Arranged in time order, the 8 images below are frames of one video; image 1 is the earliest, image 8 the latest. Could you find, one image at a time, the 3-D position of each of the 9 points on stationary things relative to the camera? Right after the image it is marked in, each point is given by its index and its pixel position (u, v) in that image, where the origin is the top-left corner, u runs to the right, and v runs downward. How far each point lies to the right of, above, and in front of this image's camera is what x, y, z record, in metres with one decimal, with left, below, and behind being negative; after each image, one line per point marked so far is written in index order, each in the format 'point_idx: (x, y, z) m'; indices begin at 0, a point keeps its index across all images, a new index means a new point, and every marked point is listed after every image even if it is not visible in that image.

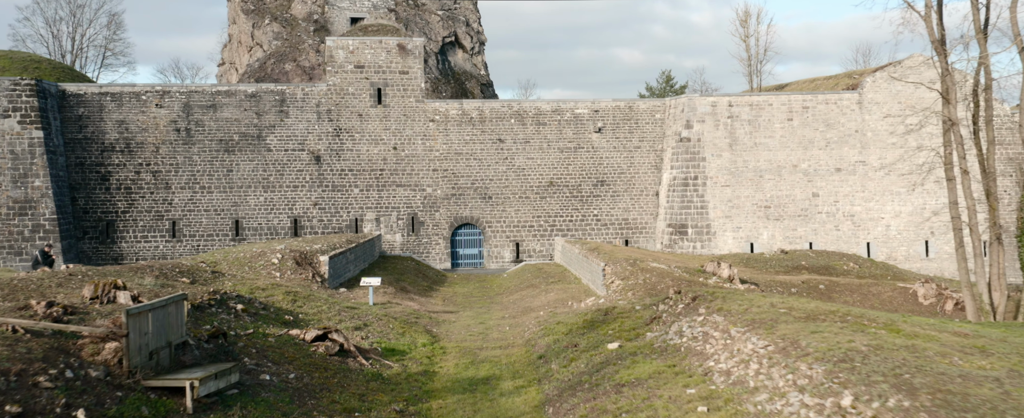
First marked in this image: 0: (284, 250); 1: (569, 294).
0: (-5.1, -0.9, +15.9) m
1: (+1.3, -1.9, +15.8) m
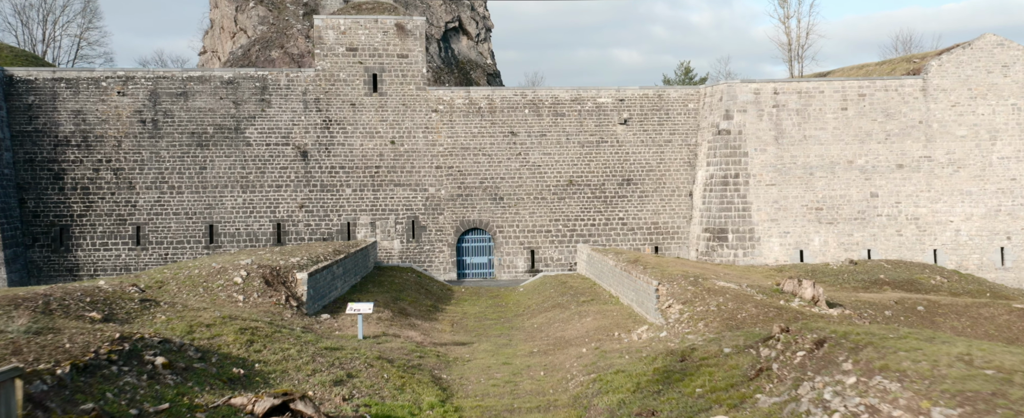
0: (-4.6, -1.0, +12.6) m
1: (+1.8, -2.0, +12.5) m
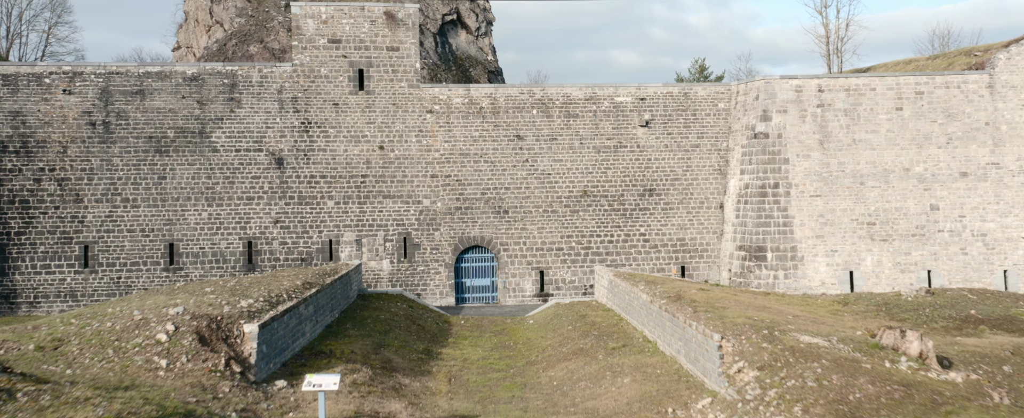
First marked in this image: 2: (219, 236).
0: (-4.4, -1.4, +9.6) m
1: (+2.0, -2.4, +9.5) m
2: (-8.0, -0.7, +19.5) m
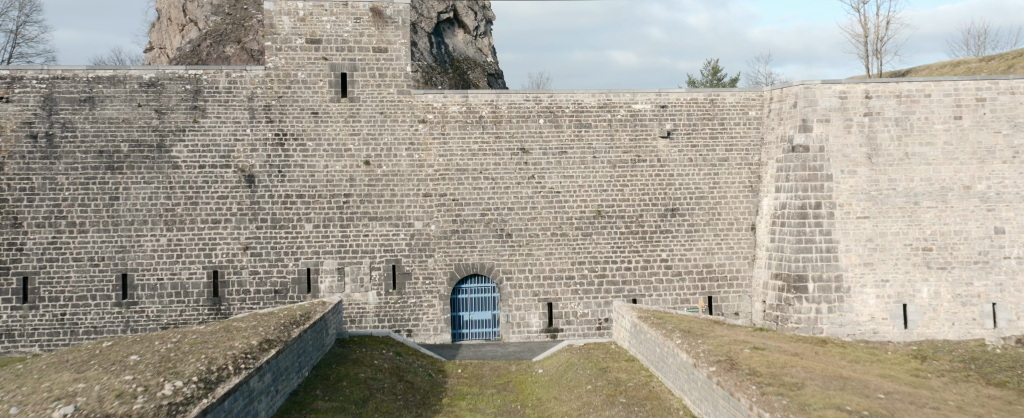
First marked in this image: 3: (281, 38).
0: (-4.3, -2.0, +7.1) m
1: (+2.1, -2.9, +7.1) m
2: (-7.9, -1.3, +16.9) m
3: (-5.8, +4.3, +17.7) m
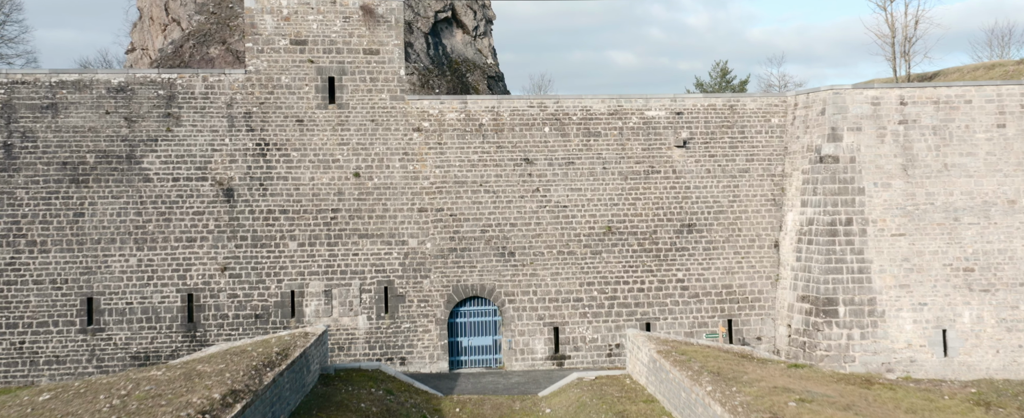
0: (-4.2, -2.3, +5.7) m
1: (+2.2, -3.3, +5.6) m
2: (-7.8, -1.7, +15.5) m
3: (-5.7, +3.9, +16.3) m
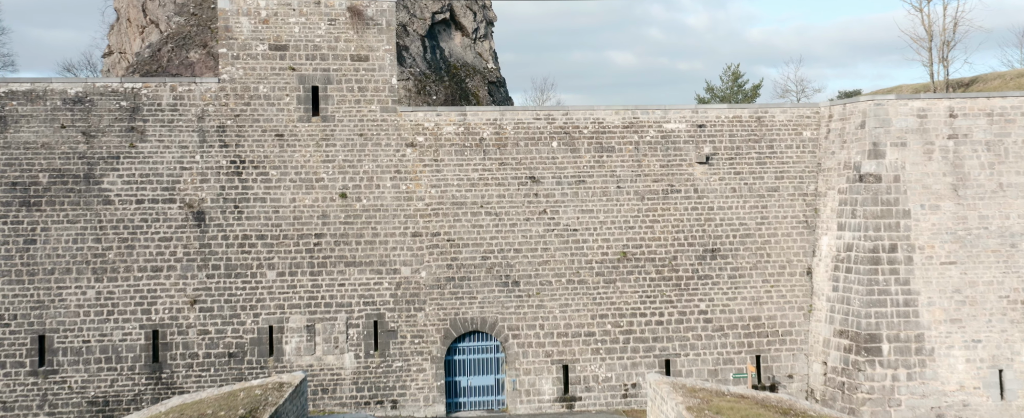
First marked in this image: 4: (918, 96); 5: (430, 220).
0: (-4.1, -2.8, +4.0) m
1: (+2.3, -3.8, +3.9) m
2: (-7.7, -2.2, +13.8) m
3: (-5.6, +3.4, +14.6) m
4: (+8.3, +2.3, +14.6) m
5: (-1.7, -0.2, +14.7) m
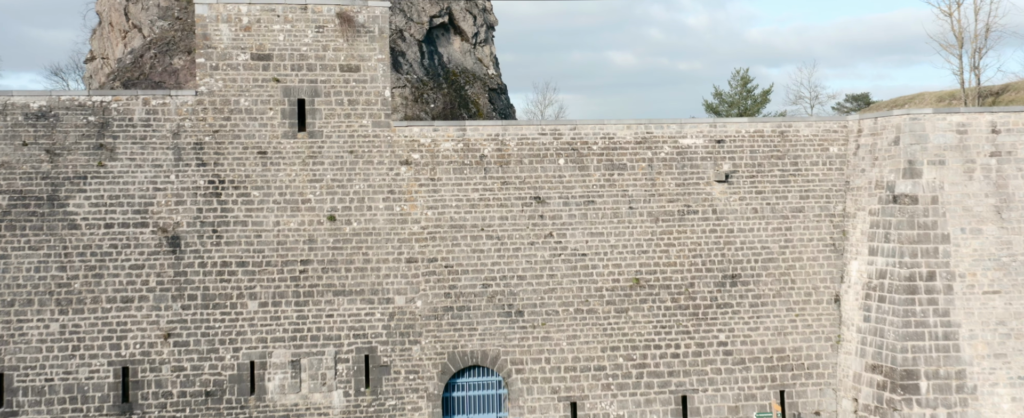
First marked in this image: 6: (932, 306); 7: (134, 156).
0: (-4.0, -3.3, +2.8) m
1: (+2.4, -4.3, +2.7) m
2: (-7.7, -2.7, +12.6) m
3: (-5.5, +2.9, +13.4) m
4: (+8.4, +1.9, +13.4) m
5: (-1.6, -0.7, +13.6) m
6: (+7.7, -1.8, +13.0) m
7: (-6.9, +1.0, +13.0) m
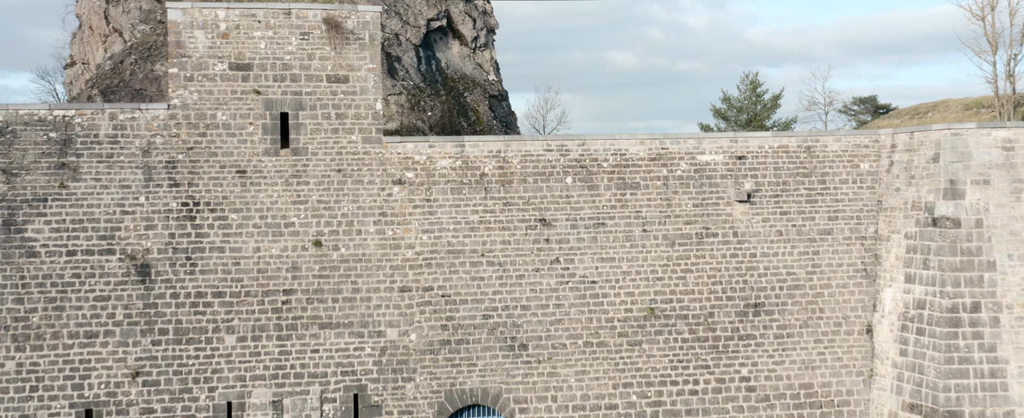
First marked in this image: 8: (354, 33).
0: (-4.0, -3.7, +1.6) m
1: (+2.4, -4.7, +1.5) m
2: (-7.6, -3.1, +11.4) m
3: (-5.5, +2.5, +12.2) m
4: (+8.4, +1.4, +12.2) m
5: (-1.6, -1.1, +12.4) m
6: (+7.7, -2.2, +11.8) m
7: (-6.9, +0.6, +11.8) m
8: (-2.8, +3.1, +12.7) m
